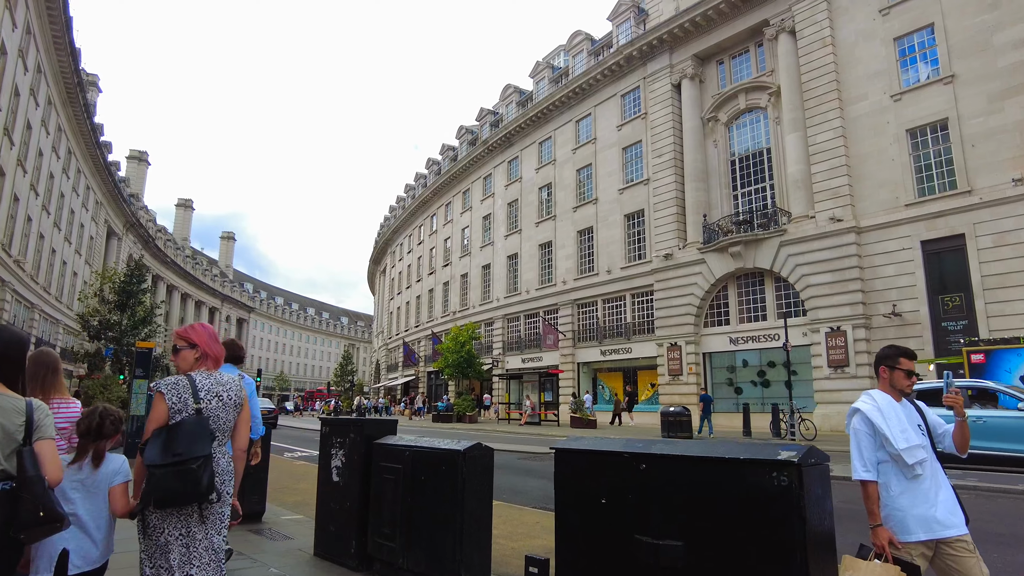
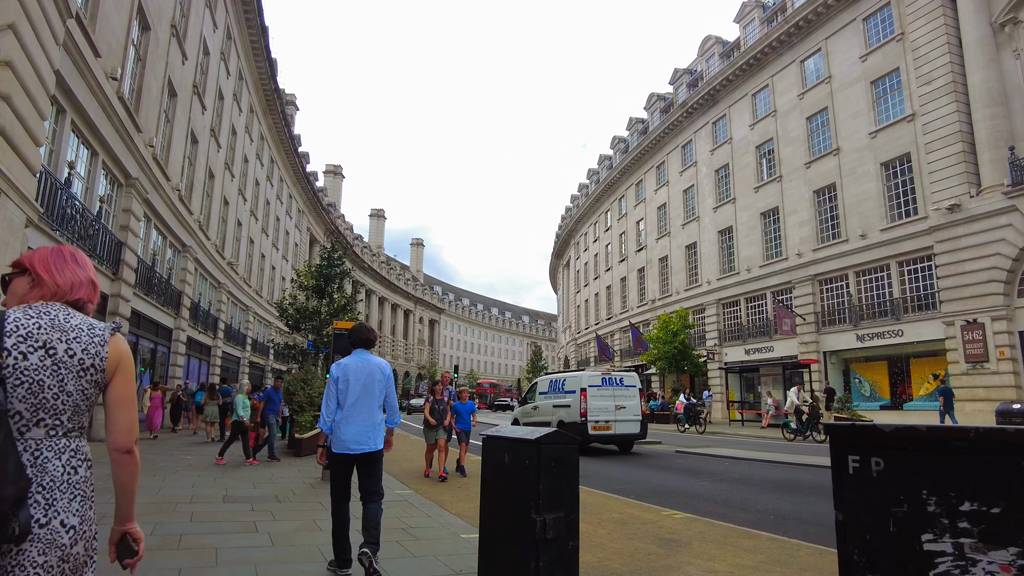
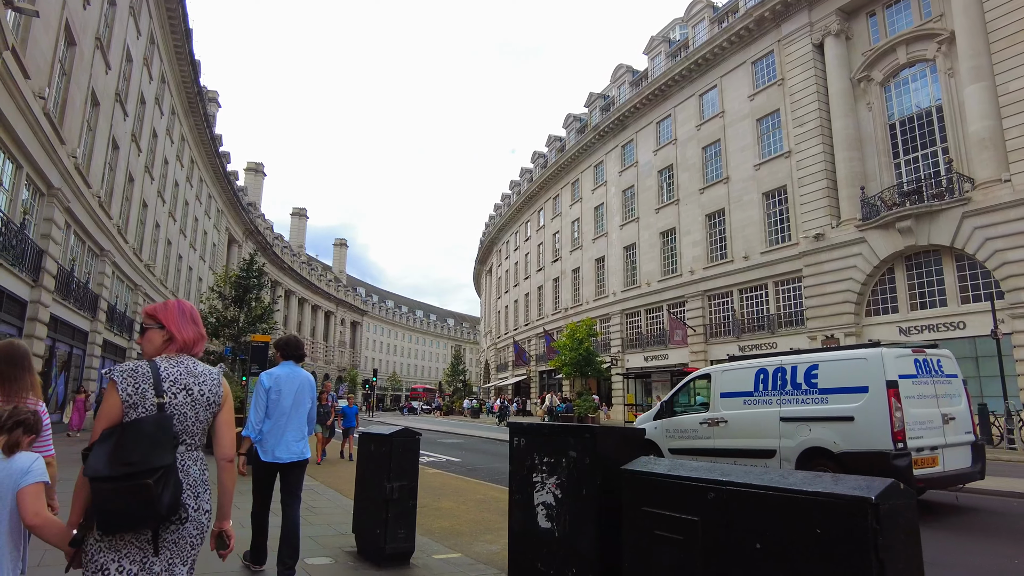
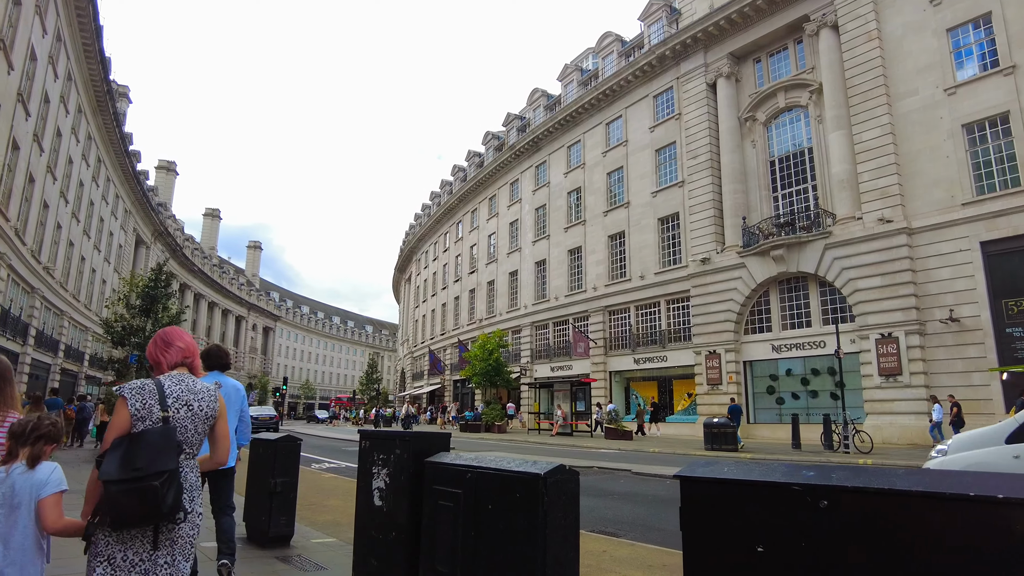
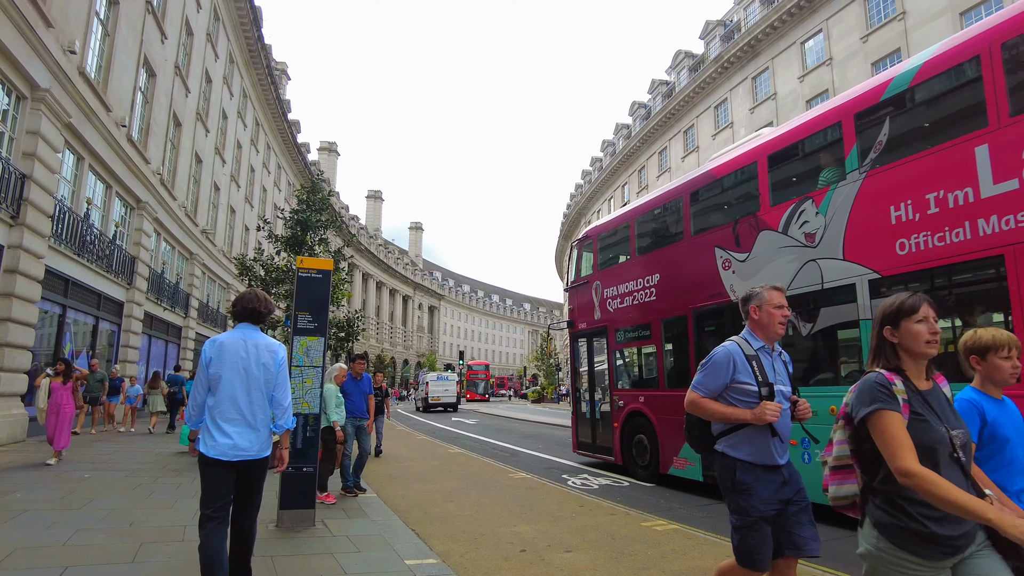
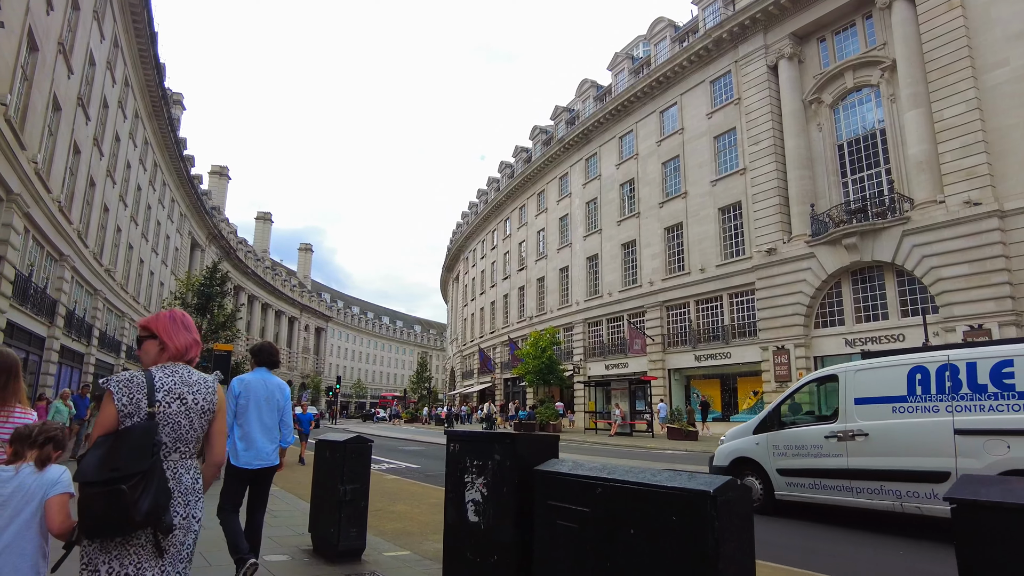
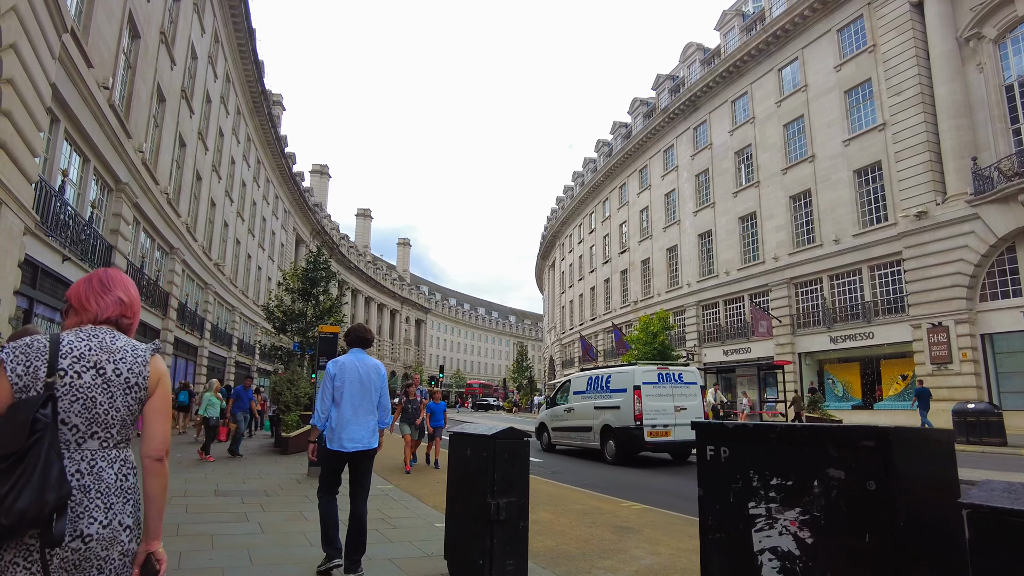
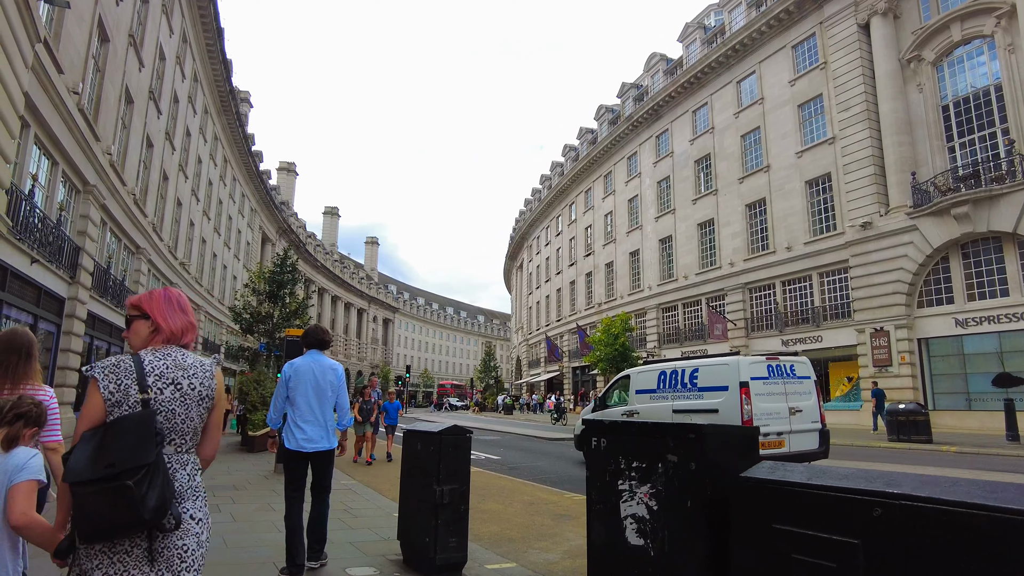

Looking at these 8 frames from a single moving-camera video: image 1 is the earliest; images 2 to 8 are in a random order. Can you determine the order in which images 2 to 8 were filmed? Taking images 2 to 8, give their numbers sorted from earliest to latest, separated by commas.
4, 6, 3, 8, 7, 2, 5
